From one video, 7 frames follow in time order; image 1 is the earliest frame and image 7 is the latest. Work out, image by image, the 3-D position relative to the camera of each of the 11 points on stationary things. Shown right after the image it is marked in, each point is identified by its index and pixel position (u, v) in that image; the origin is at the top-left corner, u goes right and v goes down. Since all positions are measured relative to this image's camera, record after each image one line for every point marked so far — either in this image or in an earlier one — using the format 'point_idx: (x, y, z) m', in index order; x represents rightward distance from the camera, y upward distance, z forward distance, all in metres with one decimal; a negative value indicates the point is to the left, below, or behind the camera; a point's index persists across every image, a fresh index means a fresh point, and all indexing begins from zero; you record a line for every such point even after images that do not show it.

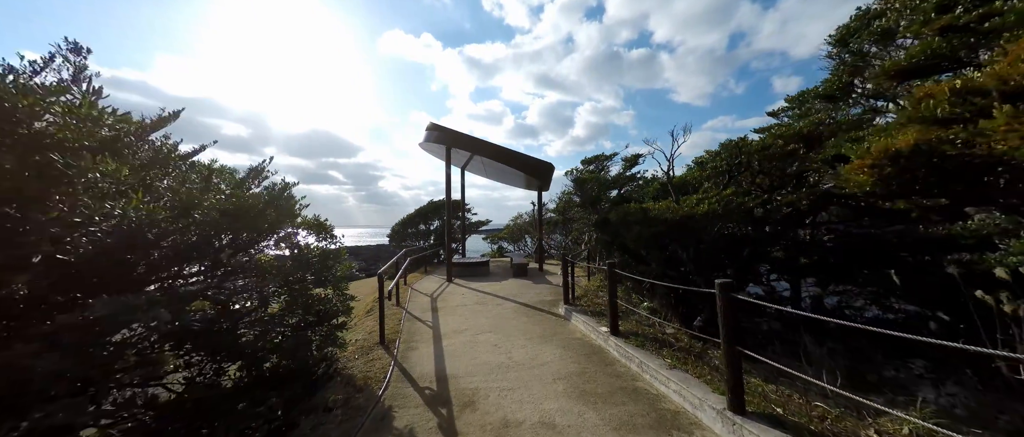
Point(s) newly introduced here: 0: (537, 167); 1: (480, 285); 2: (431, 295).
0: (+0.7, +1.4, +8.1) m
1: (-0.7, -1.5, +6.7) m
2: (-1.6, -1.5, +5.8) m
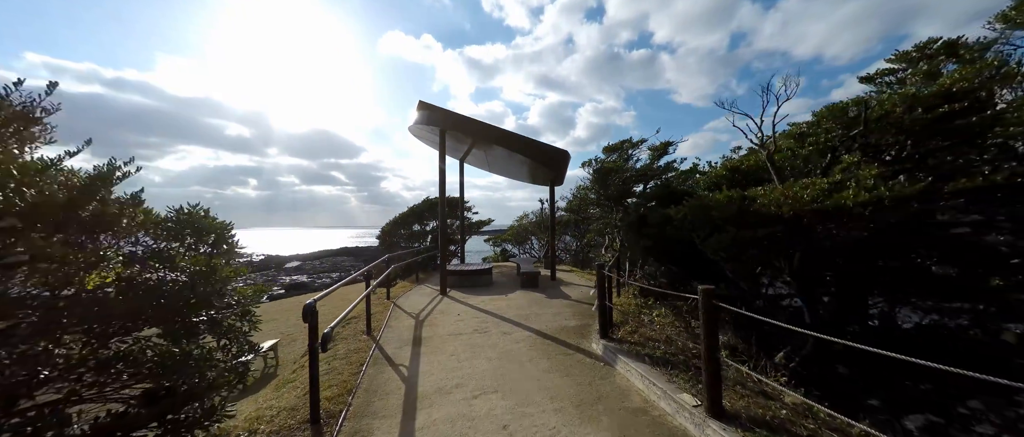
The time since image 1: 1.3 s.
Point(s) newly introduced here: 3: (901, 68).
0: (+0.9, +1.5, +6.7) m
1: (-0.6, -1.5, +5.3) m
2: (-1.4, -1.5, +4.4) m
3: (+5.6, +2.2, +4.3) m
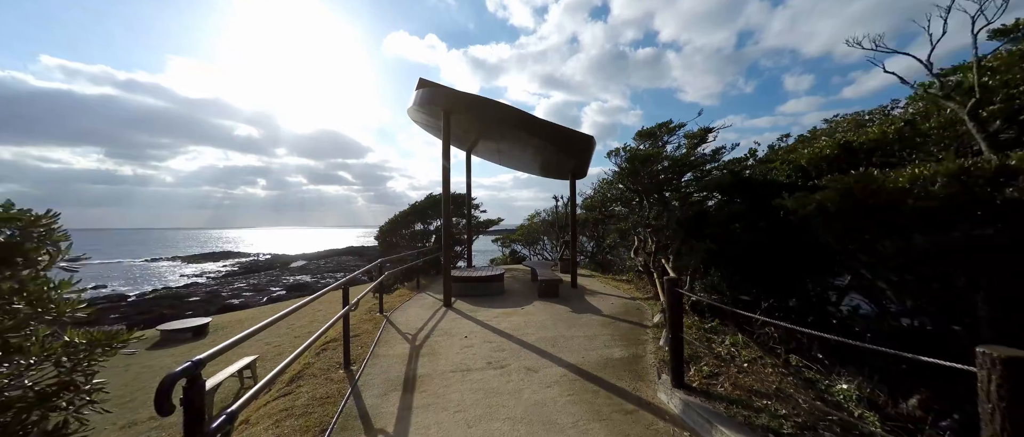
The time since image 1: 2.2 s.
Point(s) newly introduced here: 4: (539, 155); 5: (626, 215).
0: (+1.2, +1.5, +5.7) m
1: (-0.3, -1.5, +4.3) m
2: (-1.2, -1.4, +3.4) m
3: (+5.8, +2.2, +3.2) m
4: (+0.7, +1.5, +7.0) m
5: (+2.9, +0.1, +7.4) m
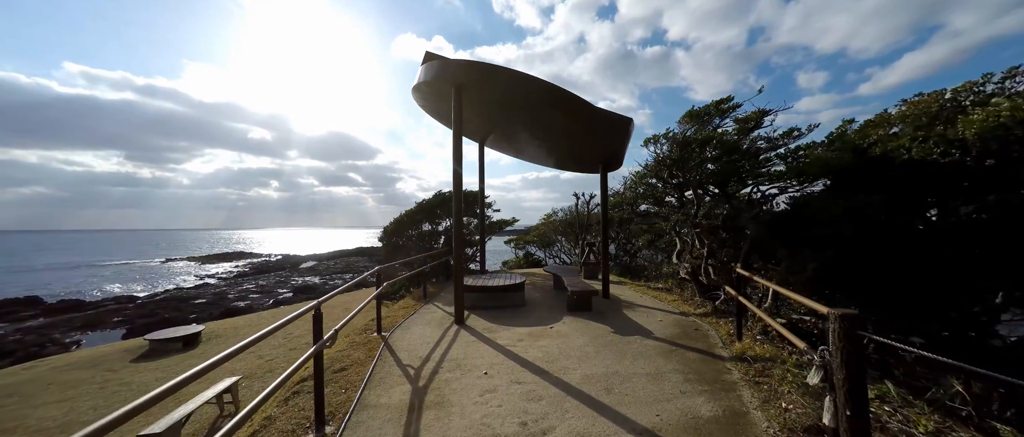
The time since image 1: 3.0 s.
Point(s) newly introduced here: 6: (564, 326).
0: (+1.6, +1.5, +4.7) m
1: (+0.1, -1.4, +3.4) m
2: (-0.9, -1.4, +2.5) m
3: (+6.1, +2.3, +2.1) m
4: (+1.1, +1.6, +6.1) m
5: (+3.3, +0.1, +6.4) m
6: (+0.7, -1.4, +3.9) m
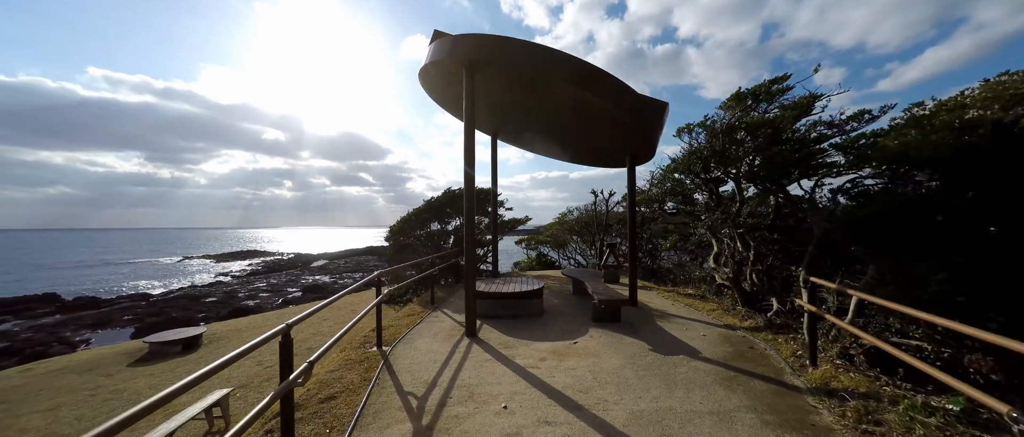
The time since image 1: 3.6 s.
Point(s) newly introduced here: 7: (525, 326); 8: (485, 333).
0: (+1.8, +1.6, +4.1) m
1: (+0.3, -1.4, +2.9) m
2: (-0.7, -1.4, +2.0) m
3: (+6.3, +2.3, +1.4) m
4: (+1.4, +1.6, +5.6) m
5: (+3.6, +0.1, +5.8) m
6: (+0.9, -1.4, +3.3) m
7: (+0.2, -1.5, +4.0) m
8: (-0.3, -1.4, +3.7) m
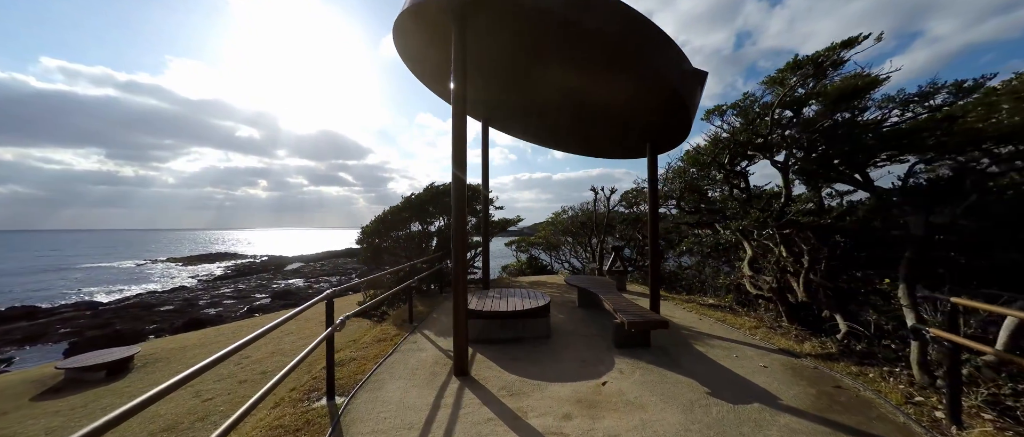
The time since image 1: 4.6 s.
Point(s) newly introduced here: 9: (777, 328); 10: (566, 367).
0: (+1.9, +1.6, +3.3) m
1: (+0.4, -1.4, +2.0) m
2: (-0.5, -1.3, +1.1) m
3: (+6.5, +2.3, +0.8) m
4: (+1.3, +1.6, +4.7) m
5: (+3.5, +0.2, +5.0) m
6: (+1.0, -1.4, +2.5) m
7: (+0.2, -1.4, +3.1) m
8: (-0.3, -1.4, +2.7) m
9: (+3.2, -1.3, +3.6) m
10: (+0.5, -1.4, +2.8) m
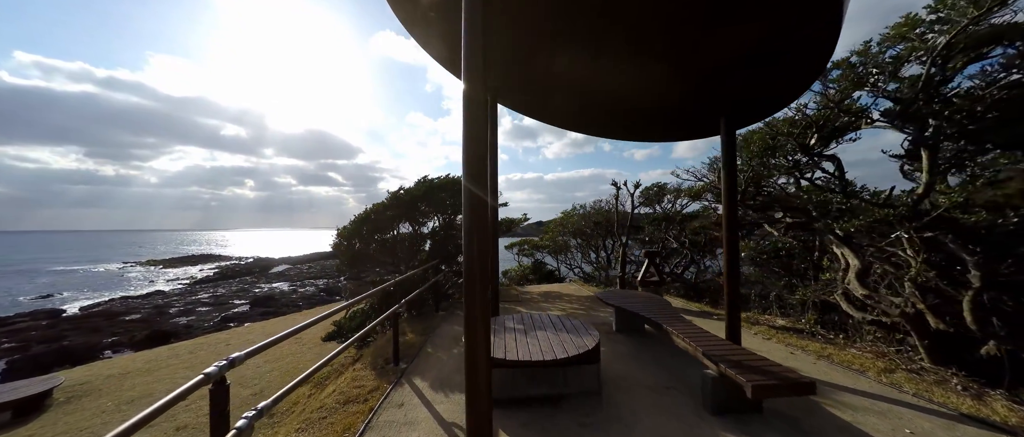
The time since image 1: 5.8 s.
0: (+2.1, +1.6, +2.2) m
1: (+0.7, -1.4, +0.8) m
2: (-0.2, -1.3, -0.1) m
3: (+6.8, +2.3, -0.2) m
4: (+1.5, +1.6, +3.6) m
5: (+3.7, +0.2, +4.0) m
6: (+1.3, -1.4, +1.4) m
7: (+0.5, -1.4, +1.9) m
8: (0.0, -1.4, +1.6) m
9: (+3.5, -1.3, +2.5) m
10: (+0.8, -1.4, +1.6) m
